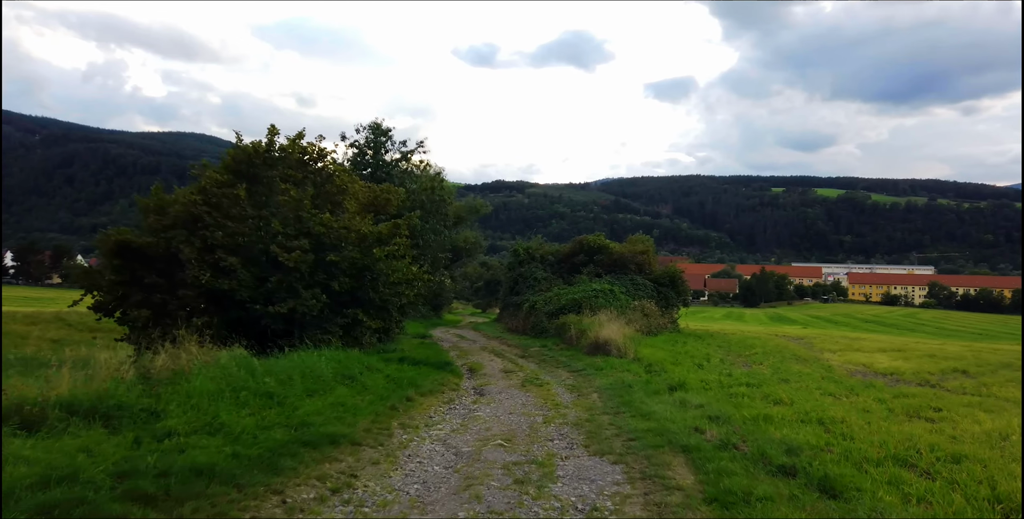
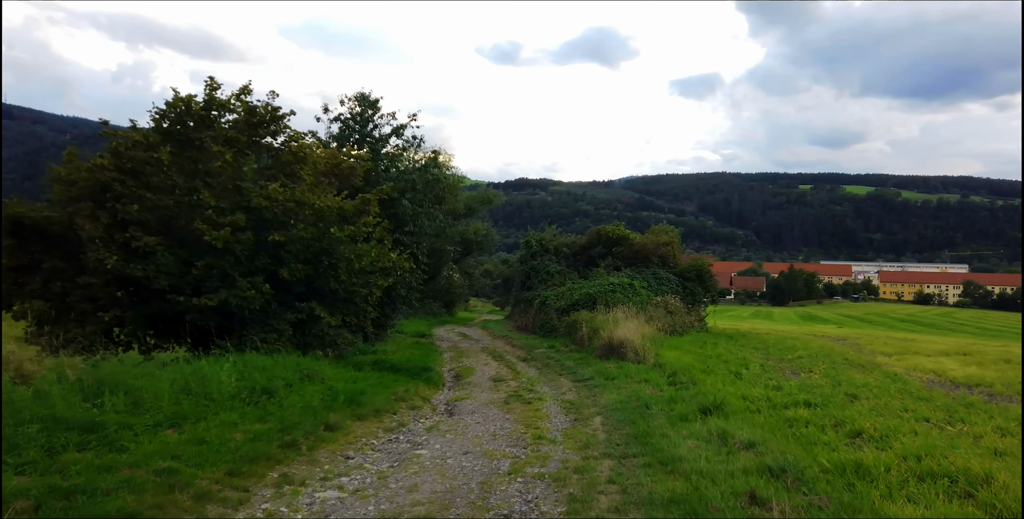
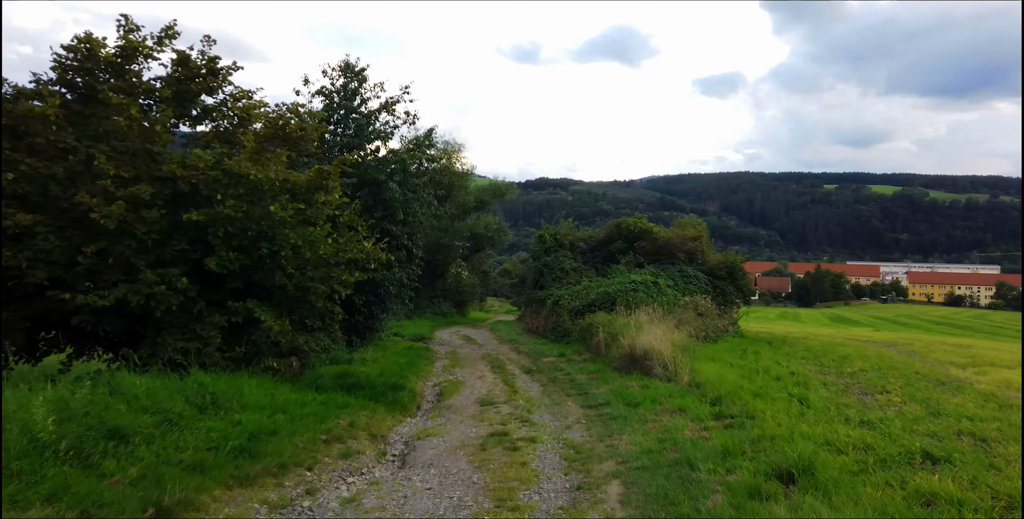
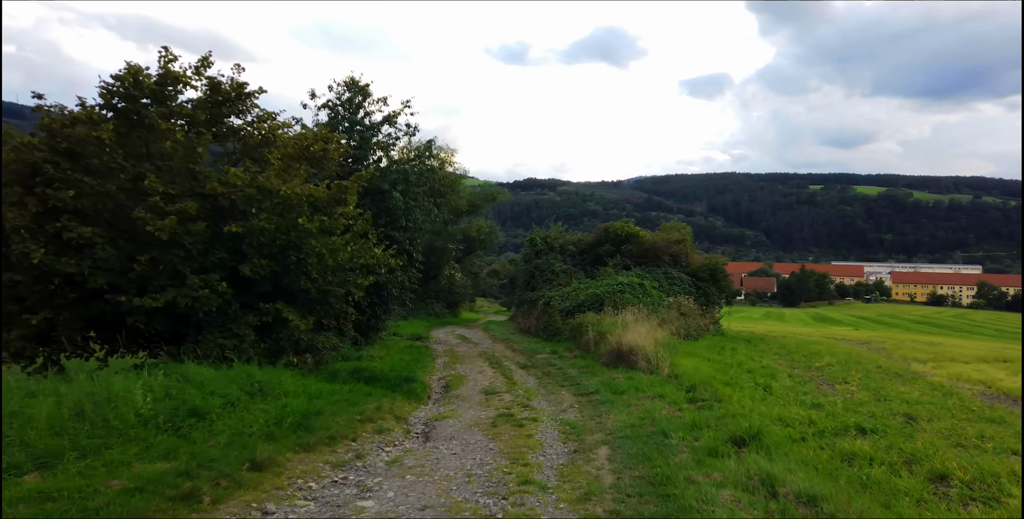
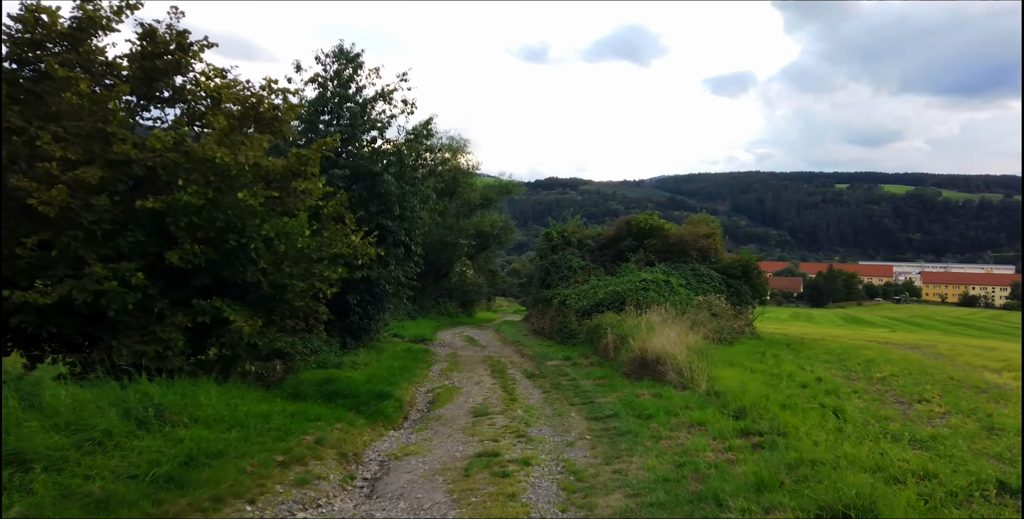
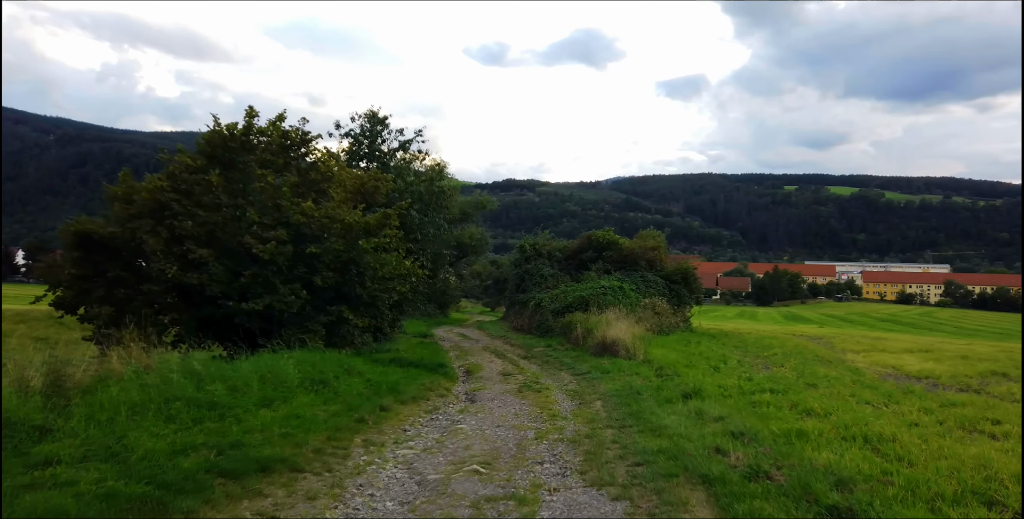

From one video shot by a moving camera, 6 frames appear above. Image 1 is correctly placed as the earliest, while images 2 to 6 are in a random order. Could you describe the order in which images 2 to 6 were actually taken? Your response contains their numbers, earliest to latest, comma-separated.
6, 2, 4, 3, 5
